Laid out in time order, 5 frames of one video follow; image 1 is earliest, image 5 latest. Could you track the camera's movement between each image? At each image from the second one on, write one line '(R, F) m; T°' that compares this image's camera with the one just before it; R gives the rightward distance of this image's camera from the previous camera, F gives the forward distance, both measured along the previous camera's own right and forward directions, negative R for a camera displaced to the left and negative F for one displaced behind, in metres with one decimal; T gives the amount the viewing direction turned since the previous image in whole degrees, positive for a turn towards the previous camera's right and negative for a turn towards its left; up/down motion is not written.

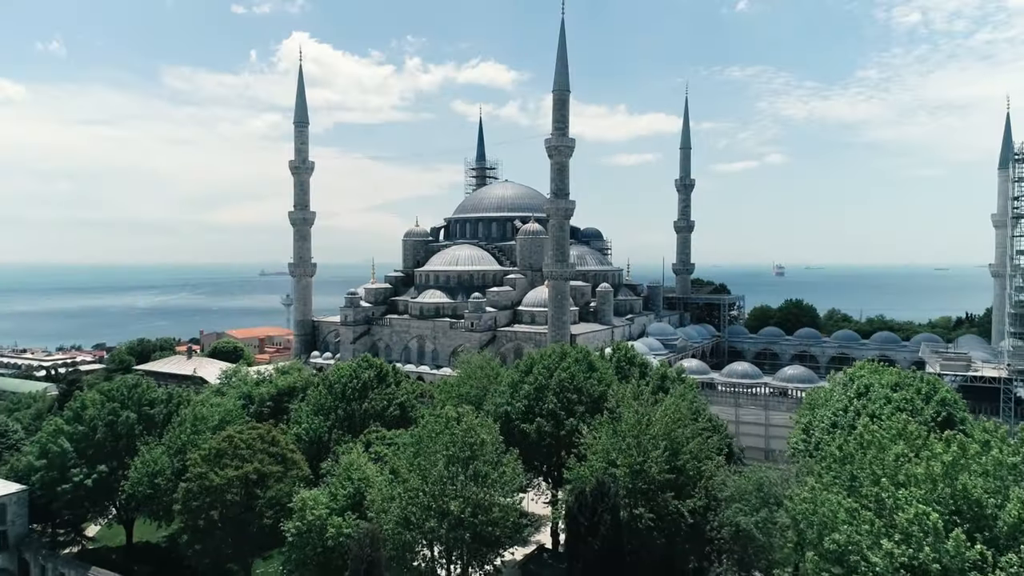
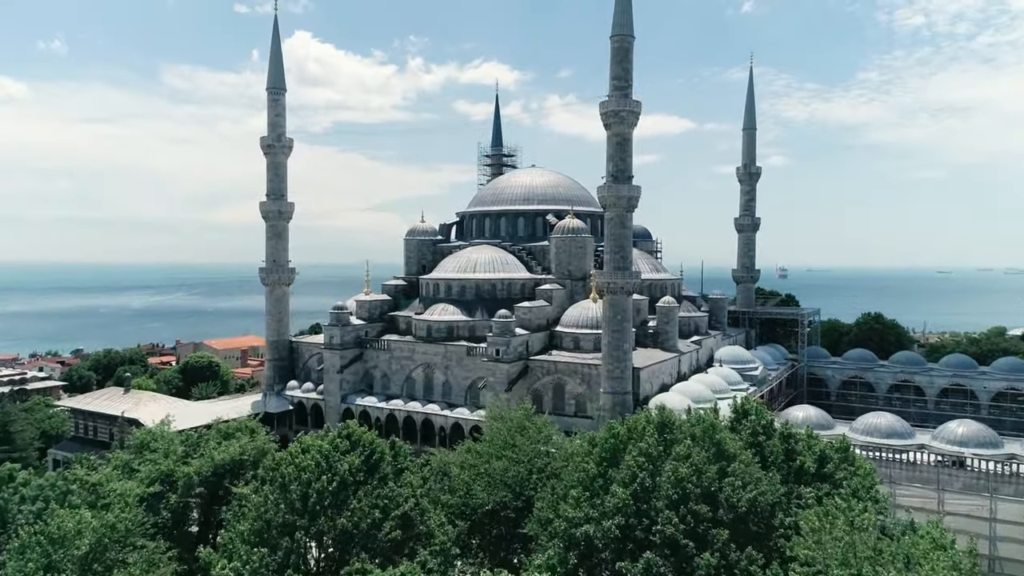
(-1.1, +10.6) m; 0°
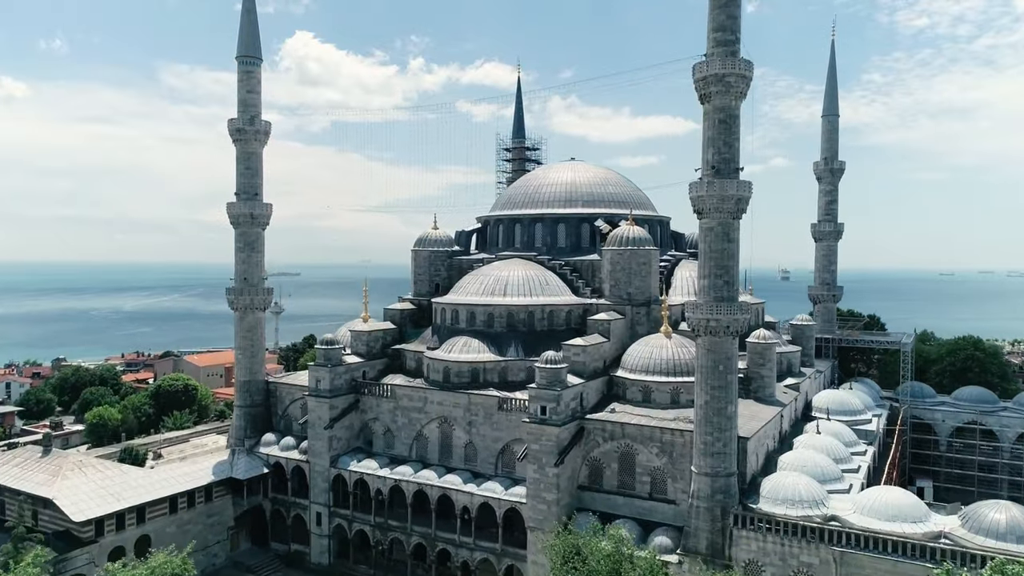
(-1.1, +8.6) m; 0°
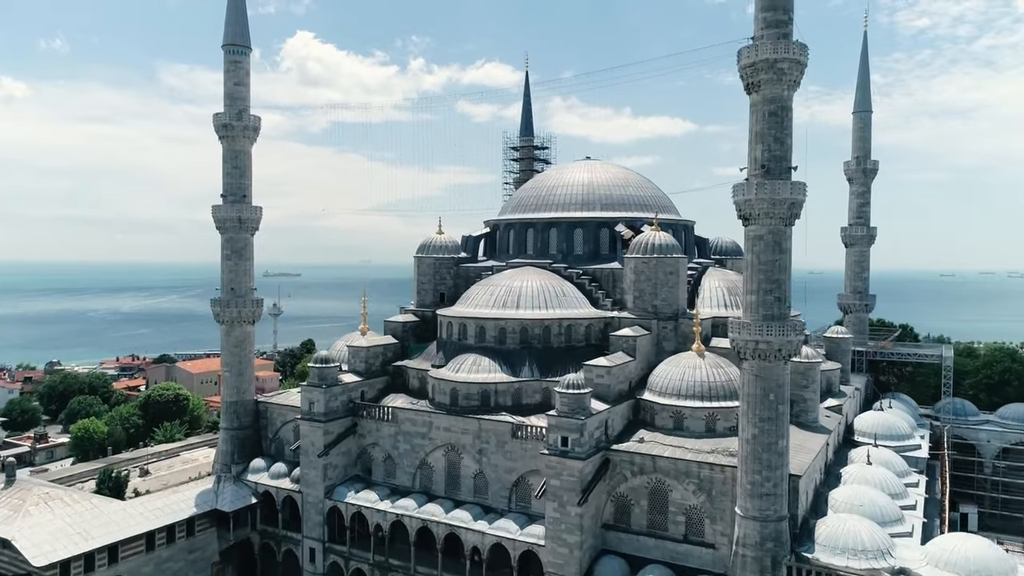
(-0.3, +2.6) m; 0°
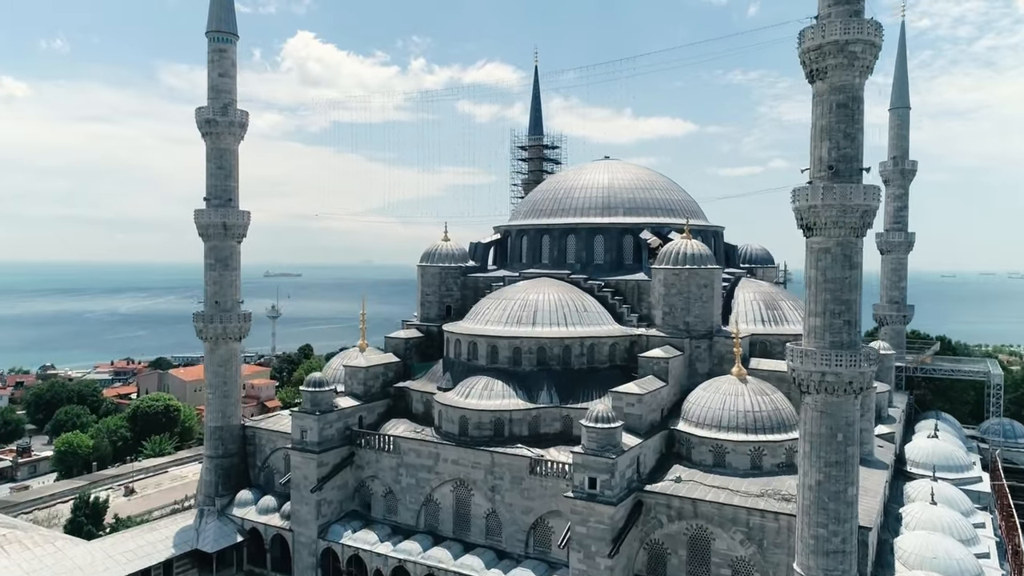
(-0.3, +2.7) m; 0°
